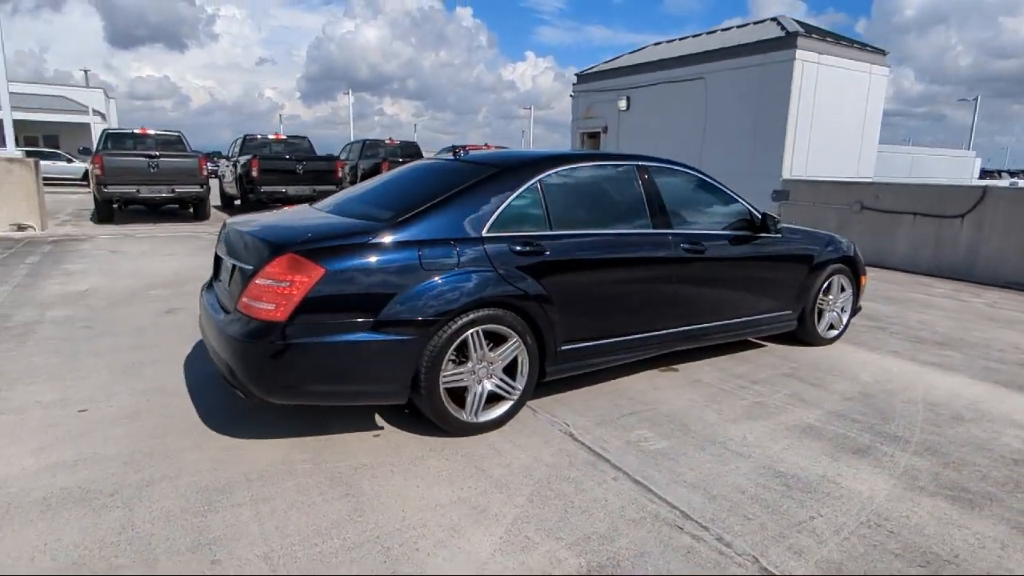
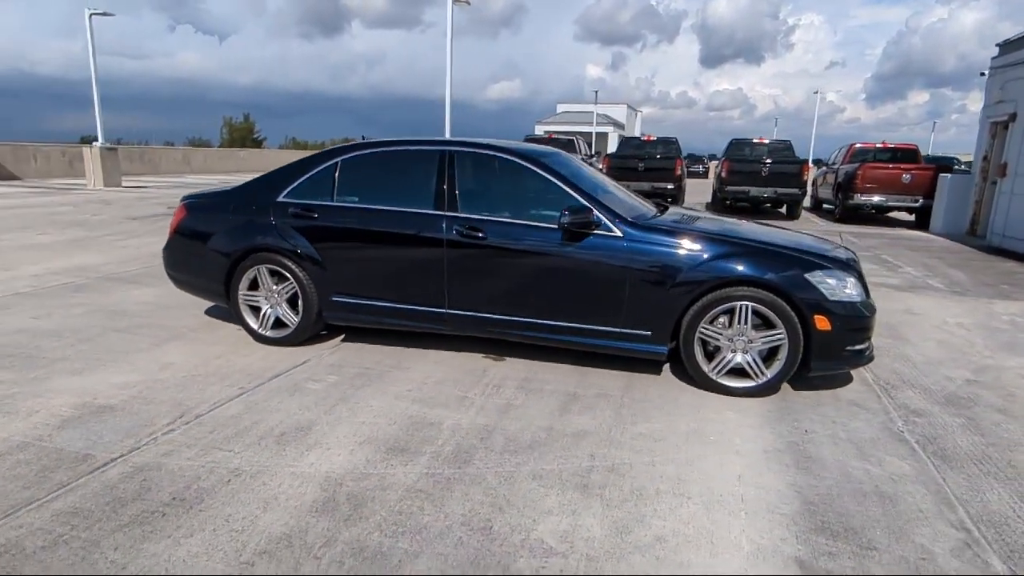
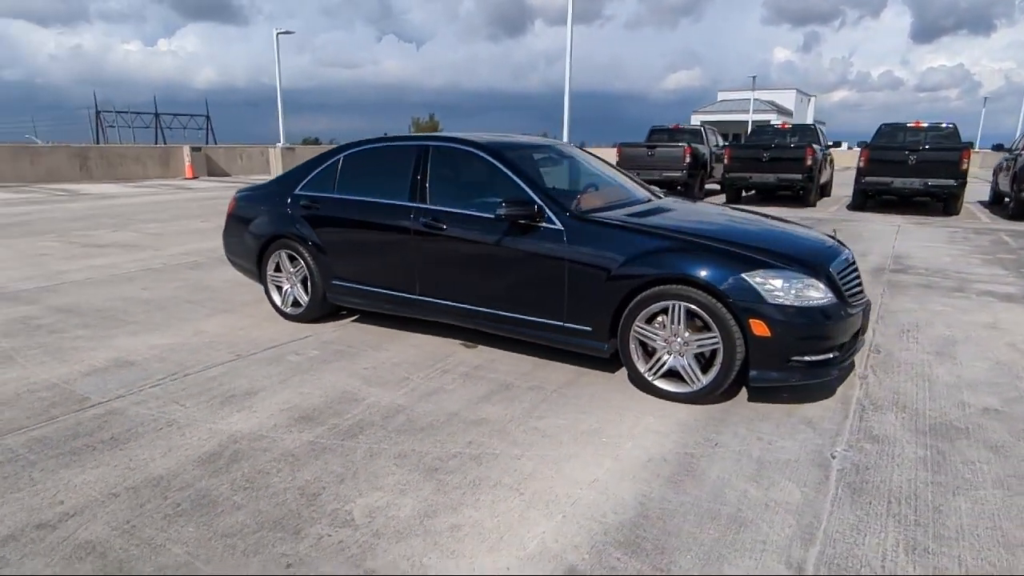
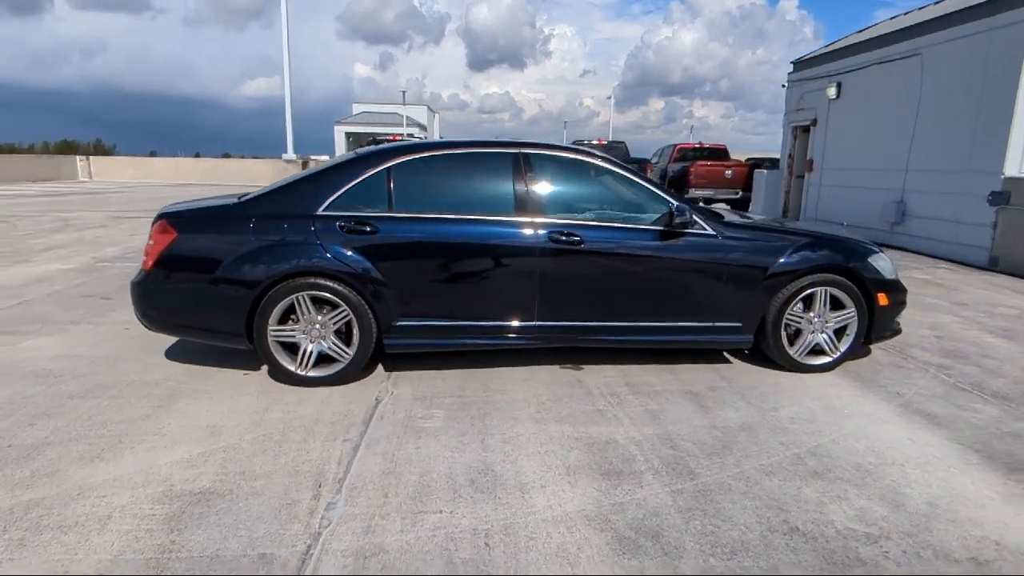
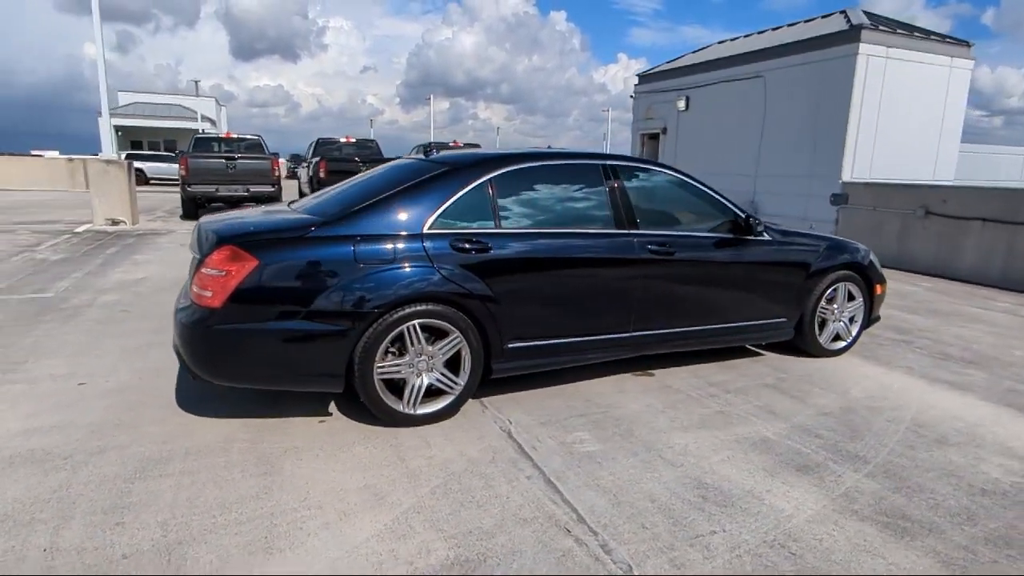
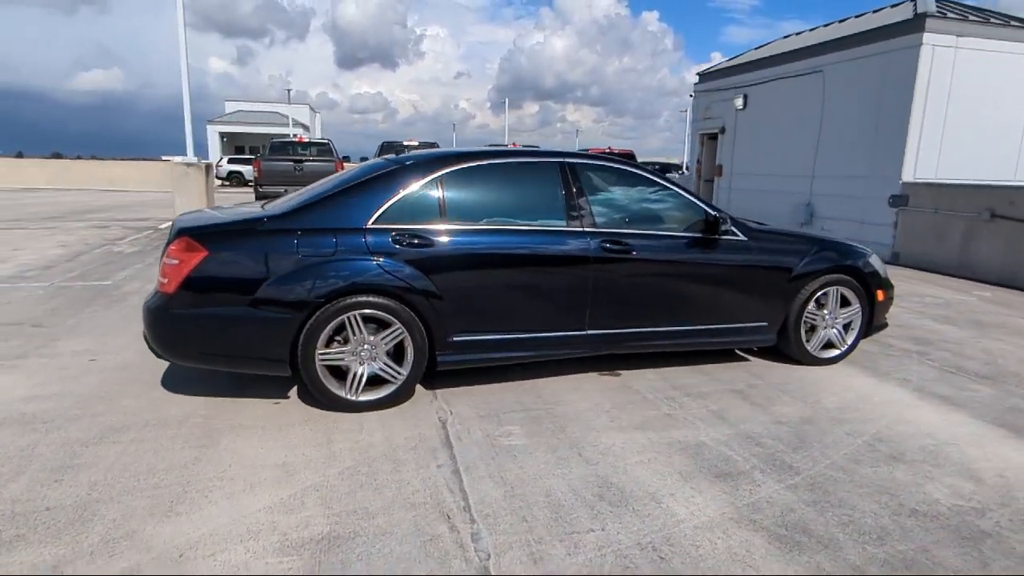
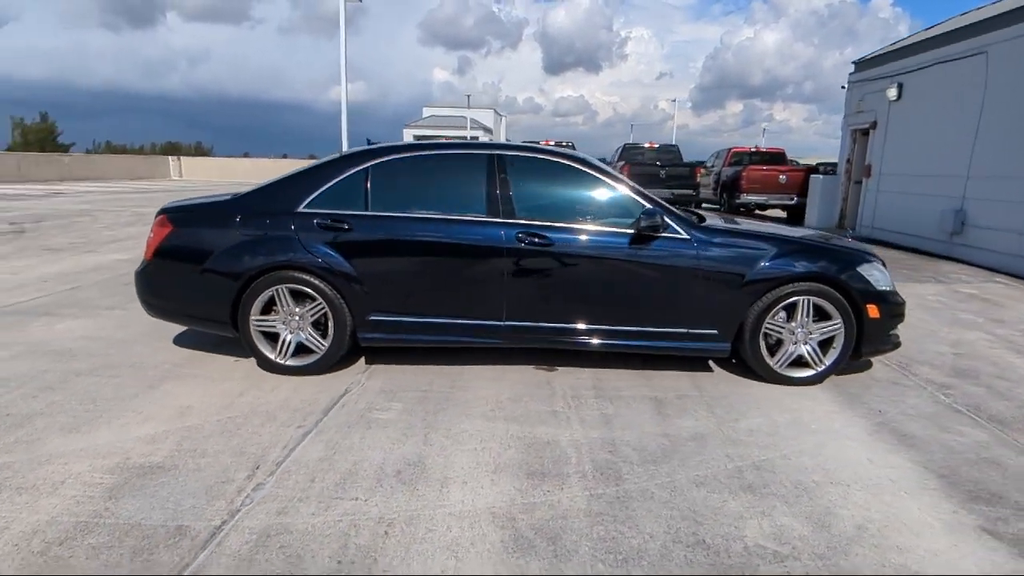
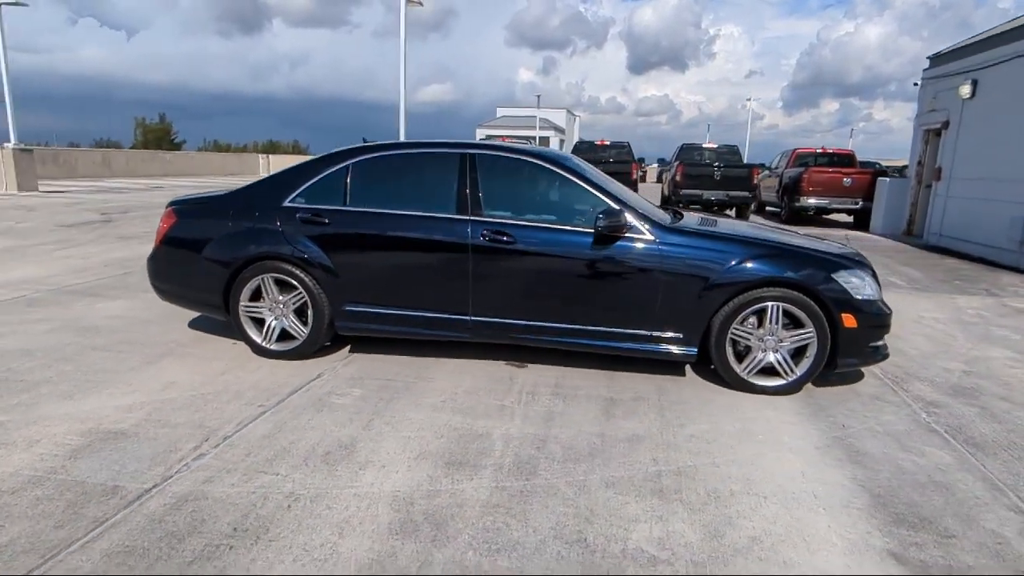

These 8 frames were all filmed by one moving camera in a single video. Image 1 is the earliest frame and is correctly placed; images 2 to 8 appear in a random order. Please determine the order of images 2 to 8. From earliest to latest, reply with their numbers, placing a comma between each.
5, 6, 4, 7, 8, 2, 3
